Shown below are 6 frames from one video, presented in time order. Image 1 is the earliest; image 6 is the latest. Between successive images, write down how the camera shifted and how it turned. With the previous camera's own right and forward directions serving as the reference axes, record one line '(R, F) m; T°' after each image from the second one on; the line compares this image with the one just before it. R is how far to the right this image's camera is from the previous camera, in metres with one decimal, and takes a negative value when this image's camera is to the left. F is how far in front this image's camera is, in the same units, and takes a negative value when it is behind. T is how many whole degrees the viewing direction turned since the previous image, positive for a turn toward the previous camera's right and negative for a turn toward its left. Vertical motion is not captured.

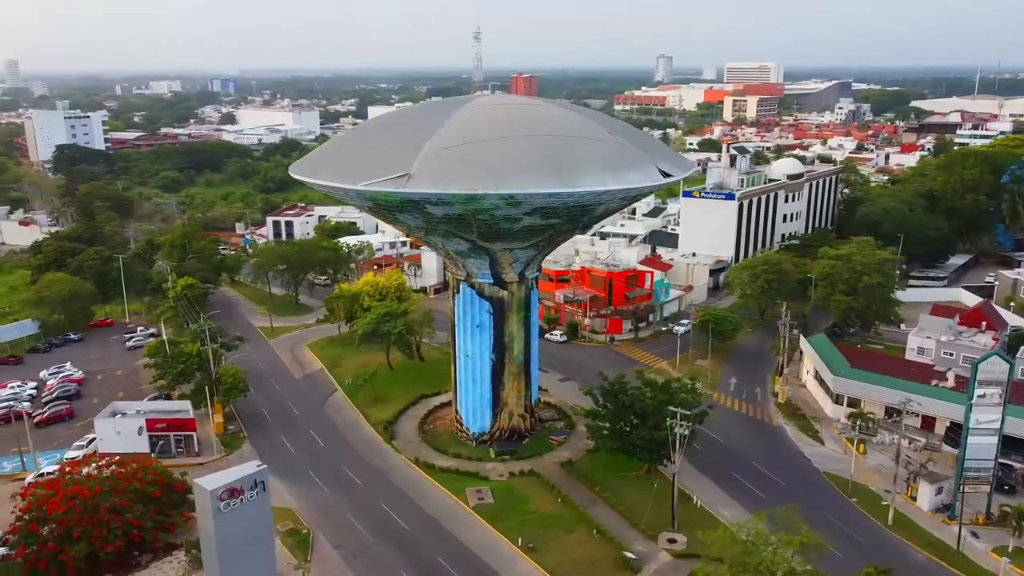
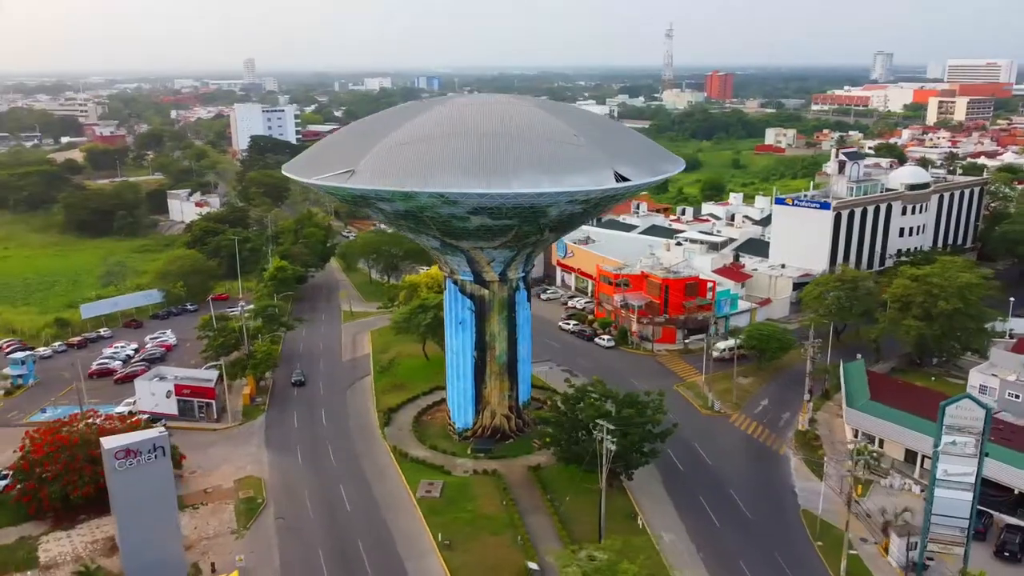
(+7.7, +1.0) m; -14°
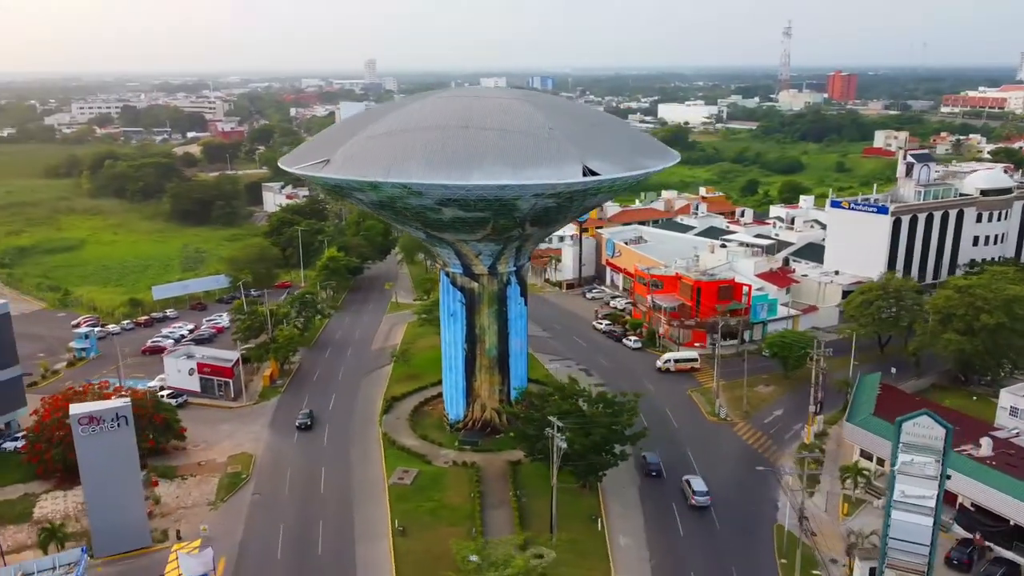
(+4.5, +0.4) m; -8°
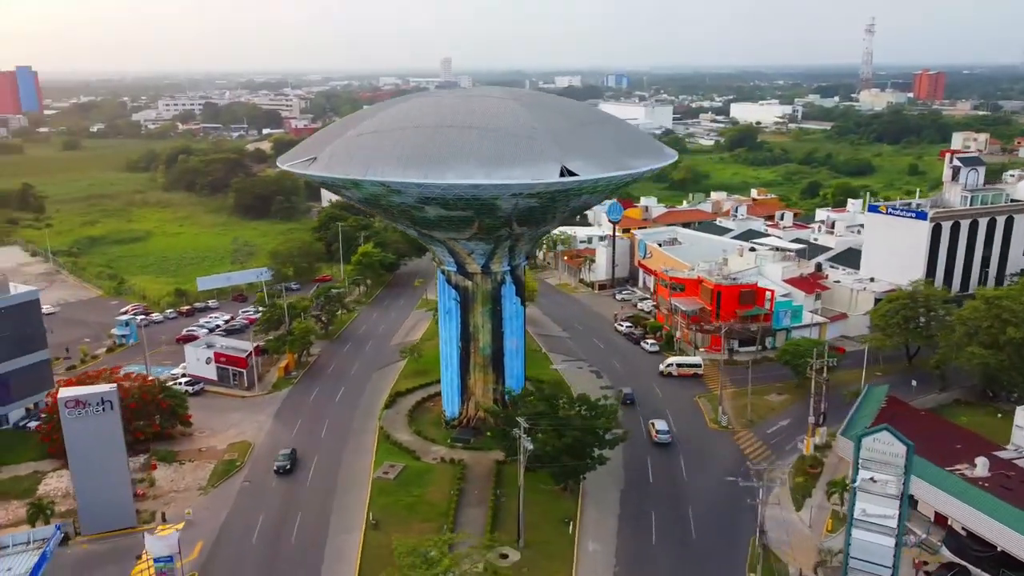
(+2.9, +0.1) m; -5°
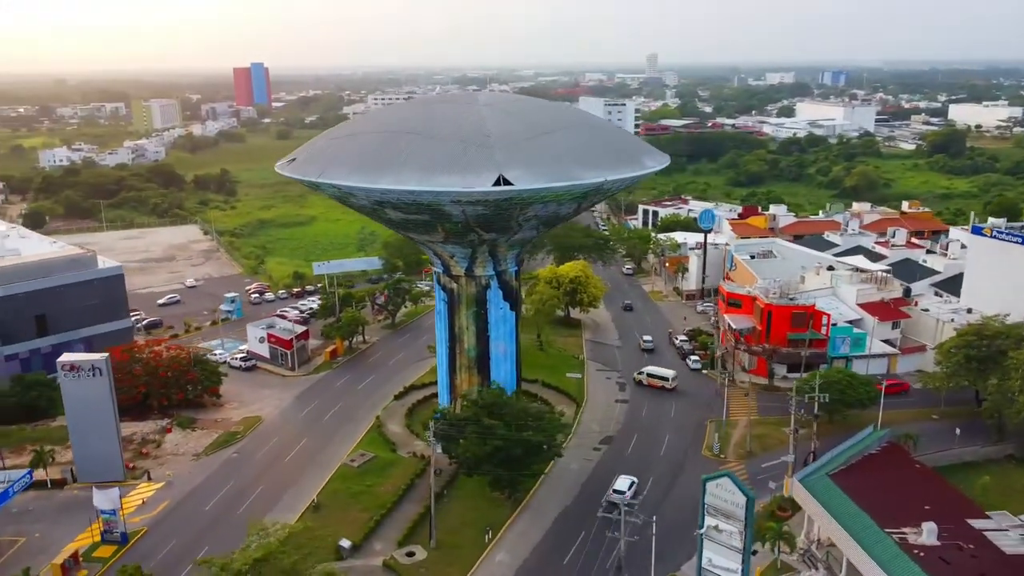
(+7.9, +0.9) m; -14°
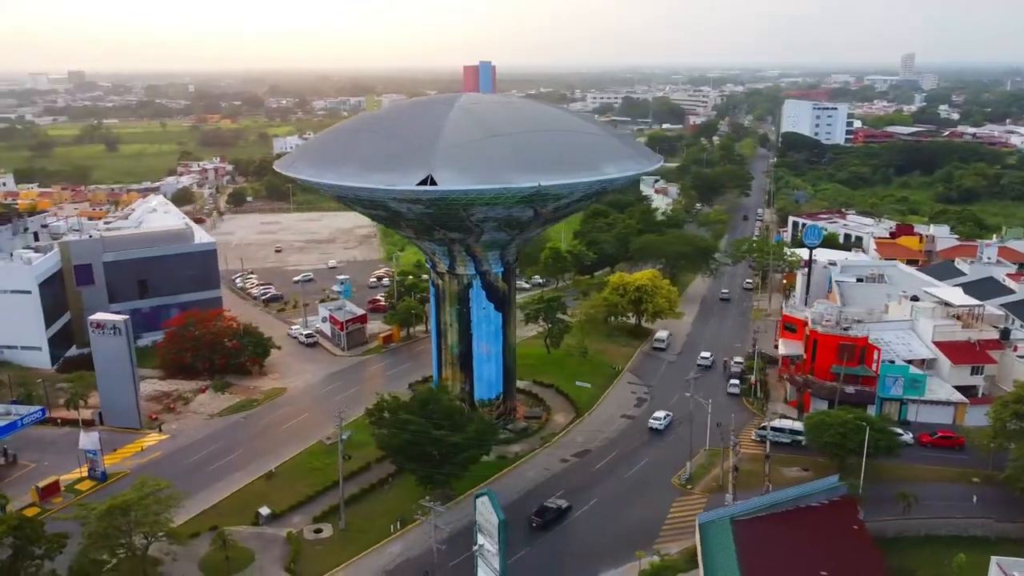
(+9.0, +1.3) m; -16°
